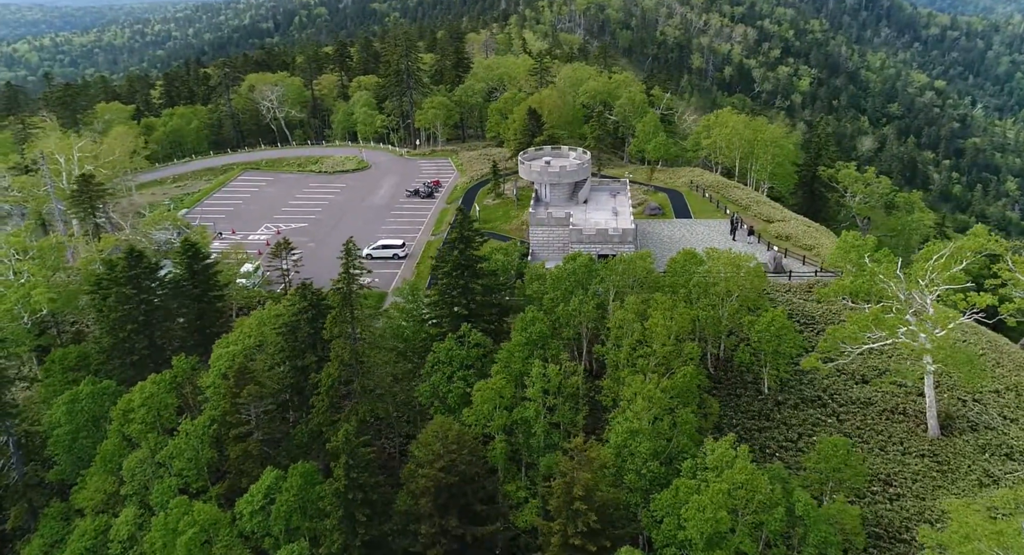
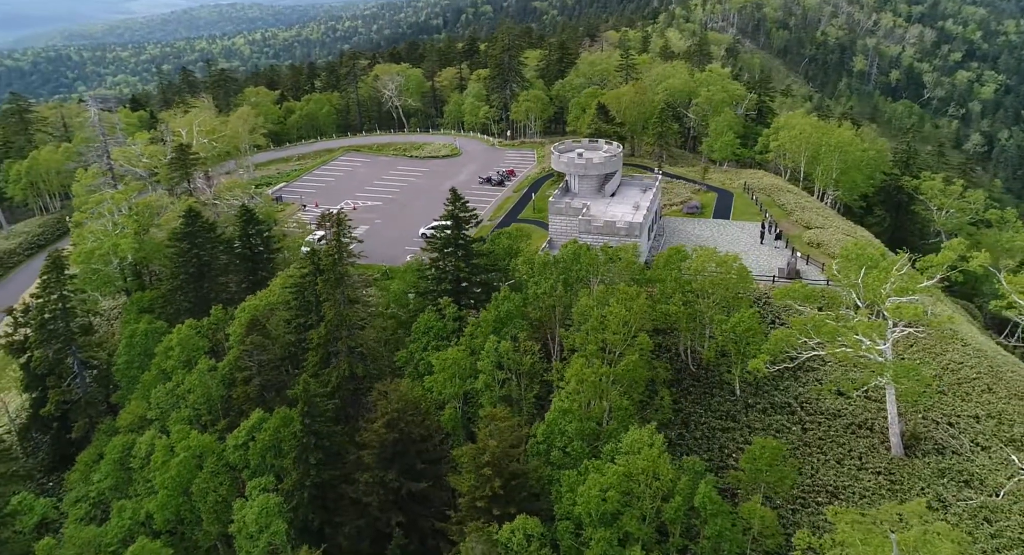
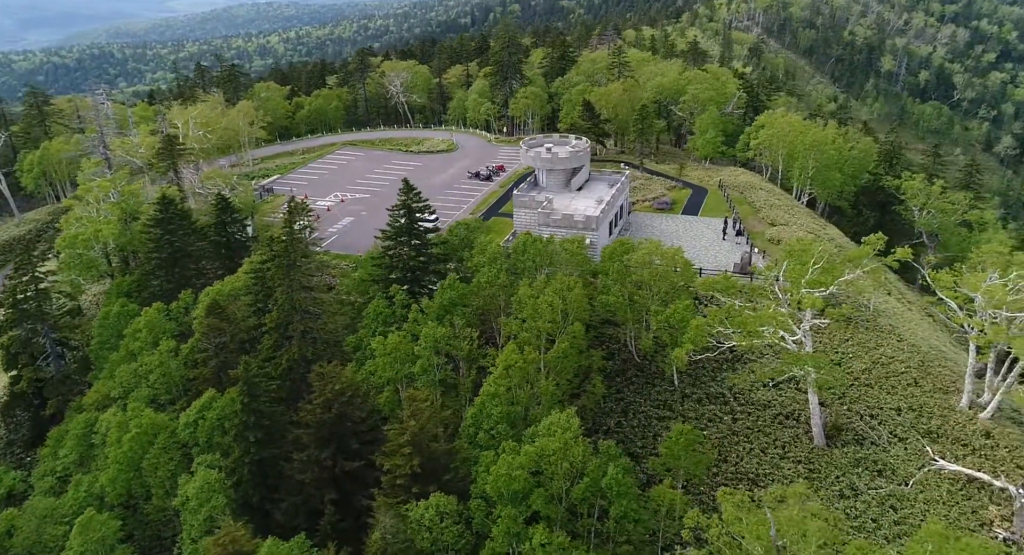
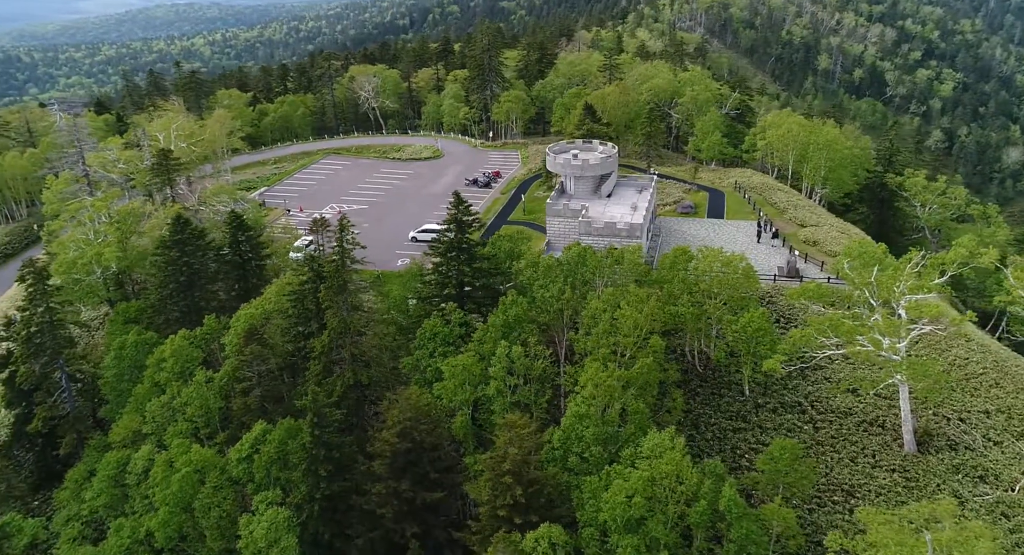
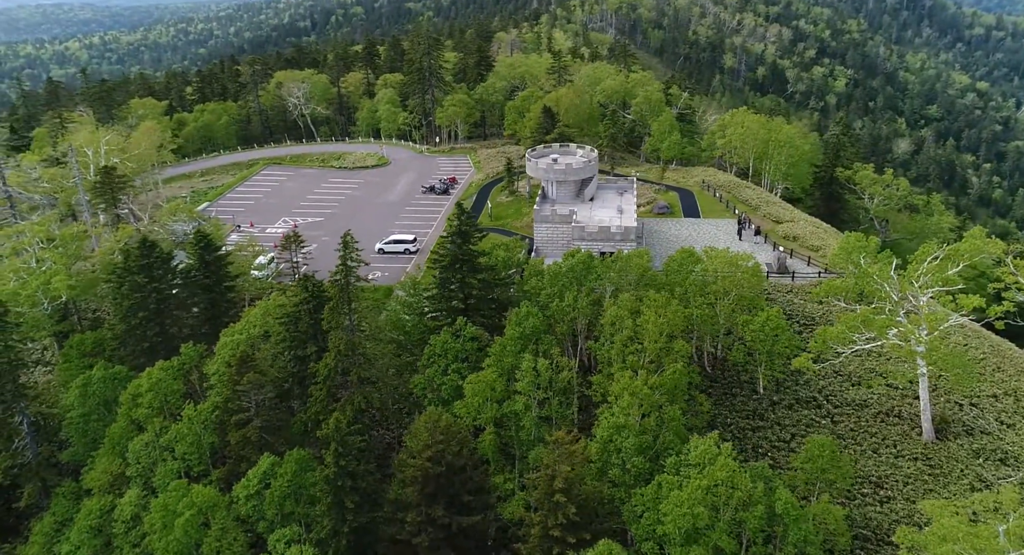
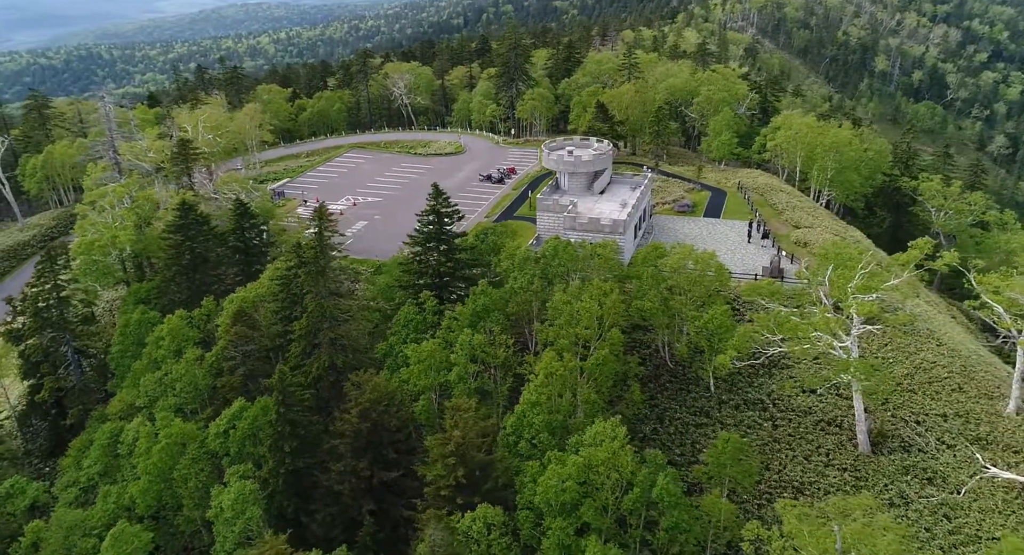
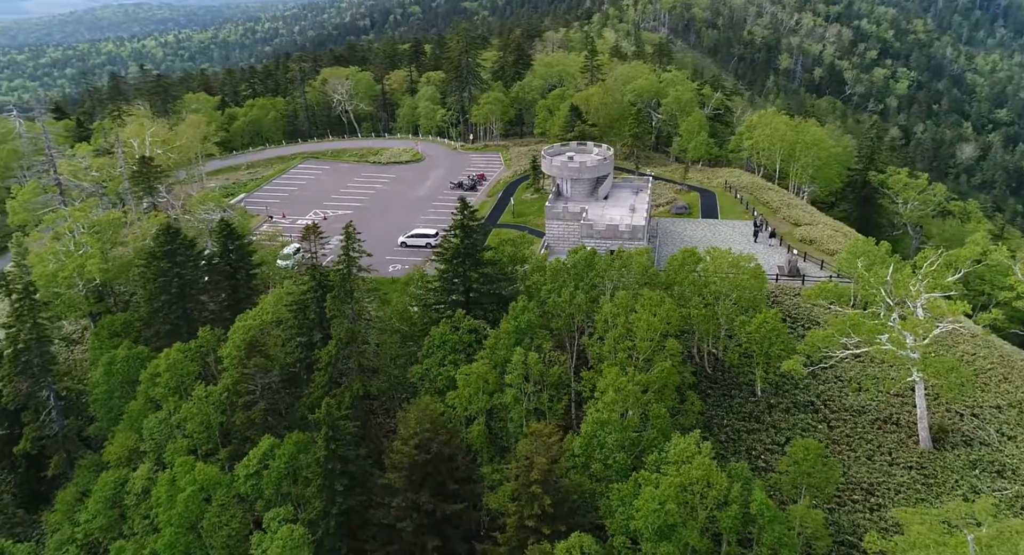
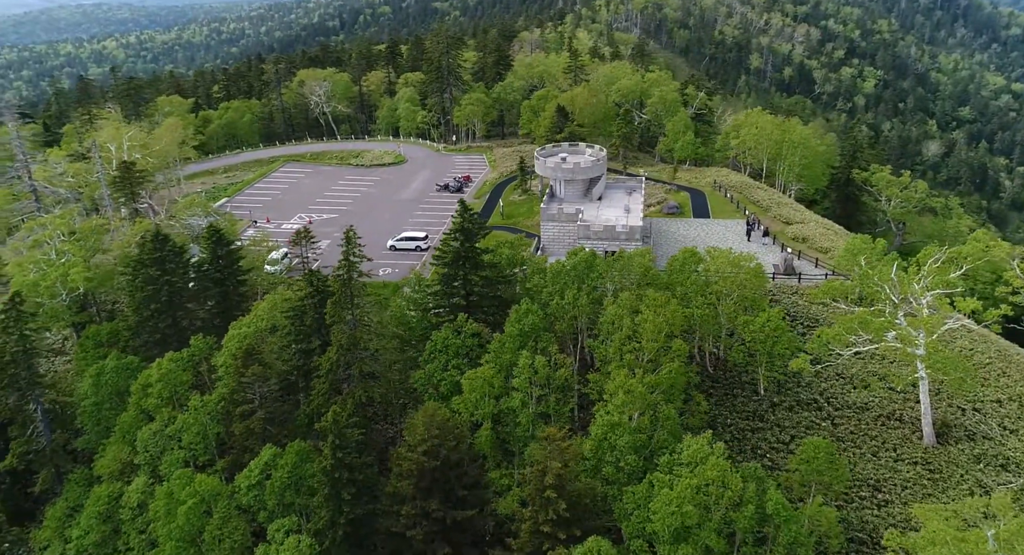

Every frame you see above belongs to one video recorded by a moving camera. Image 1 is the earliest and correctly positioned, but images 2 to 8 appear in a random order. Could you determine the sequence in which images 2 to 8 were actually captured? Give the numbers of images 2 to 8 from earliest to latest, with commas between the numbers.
5, 8, 7, 4, 2, 6, 3
